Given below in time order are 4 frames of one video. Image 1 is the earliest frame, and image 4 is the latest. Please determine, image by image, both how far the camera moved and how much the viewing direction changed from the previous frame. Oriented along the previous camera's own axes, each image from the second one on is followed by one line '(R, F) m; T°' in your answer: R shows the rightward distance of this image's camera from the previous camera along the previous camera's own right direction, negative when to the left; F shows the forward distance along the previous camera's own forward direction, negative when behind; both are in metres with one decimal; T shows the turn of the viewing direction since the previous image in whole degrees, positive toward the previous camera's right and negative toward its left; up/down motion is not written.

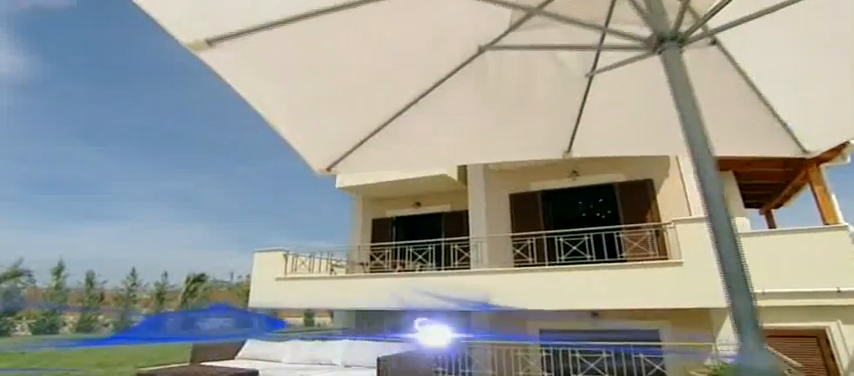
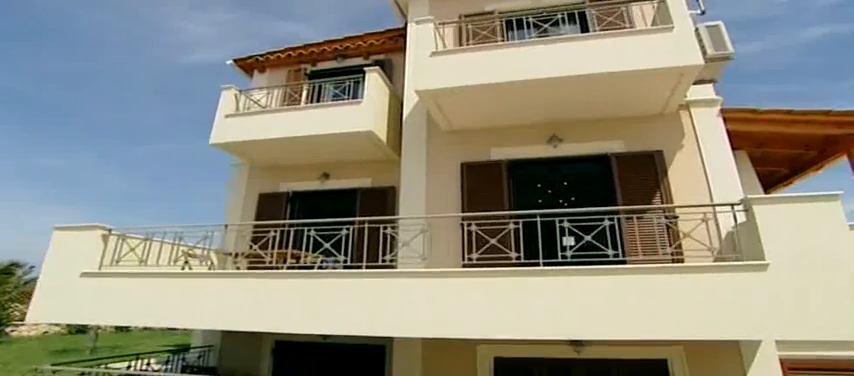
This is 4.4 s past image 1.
(-0.1, +3.6) m; +12°
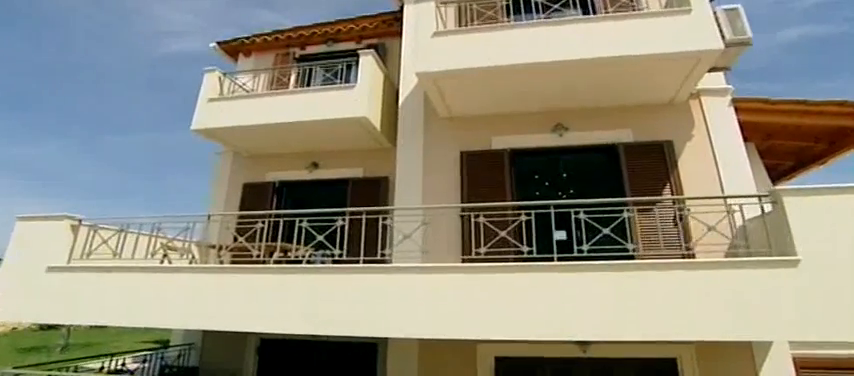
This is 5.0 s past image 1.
(-0.2, +0.4) m; +2°
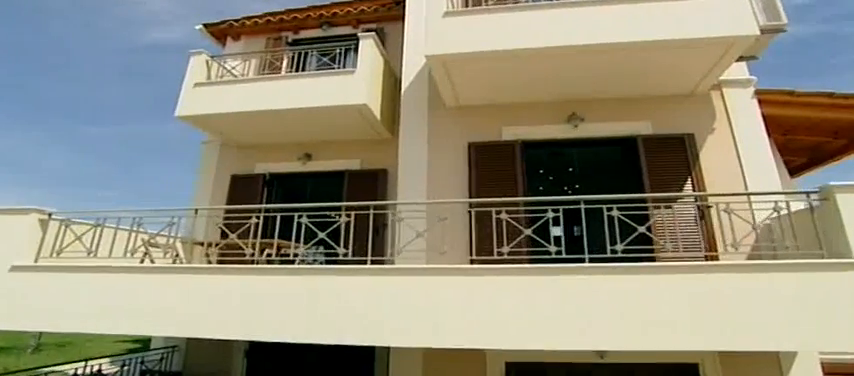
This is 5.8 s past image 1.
(-0.3, +0.5) m; +2°
